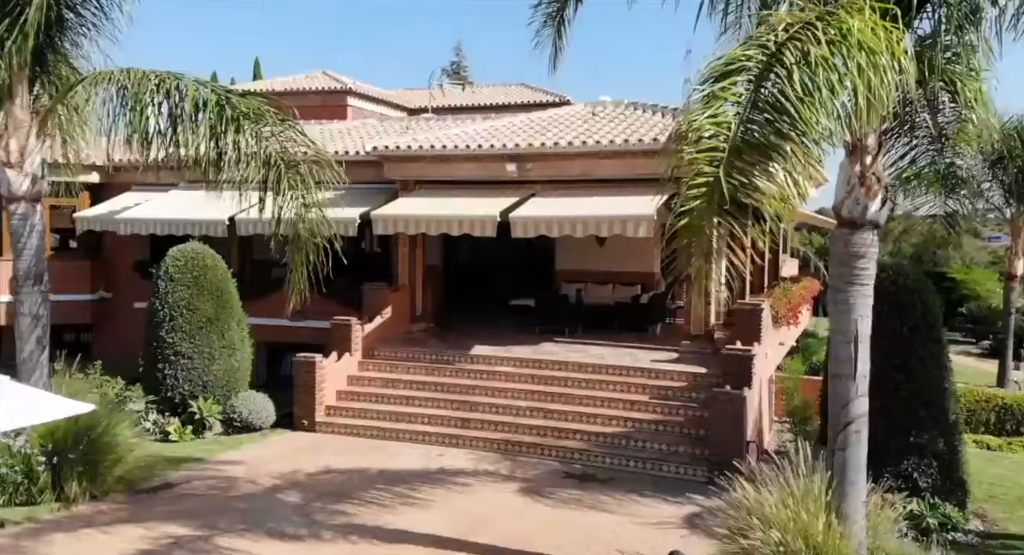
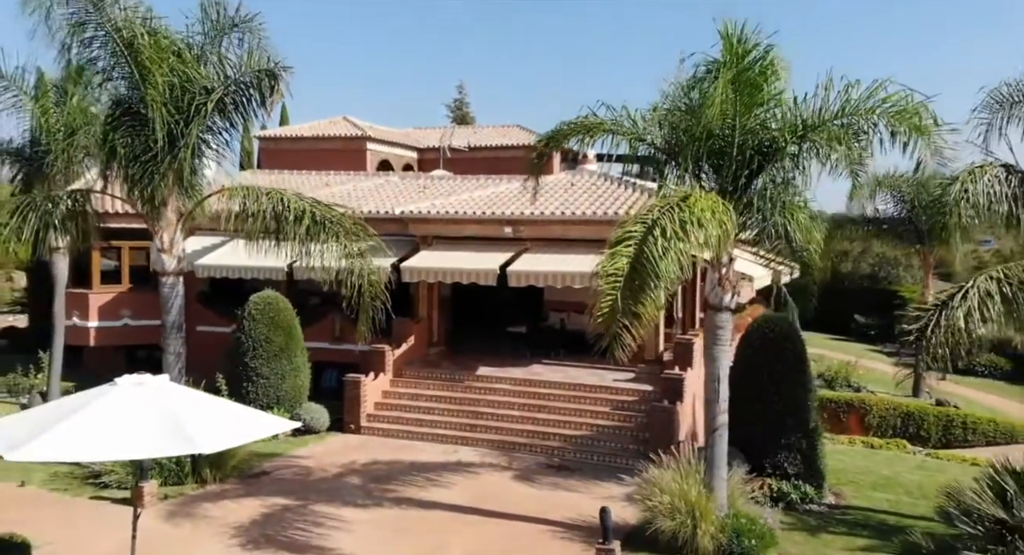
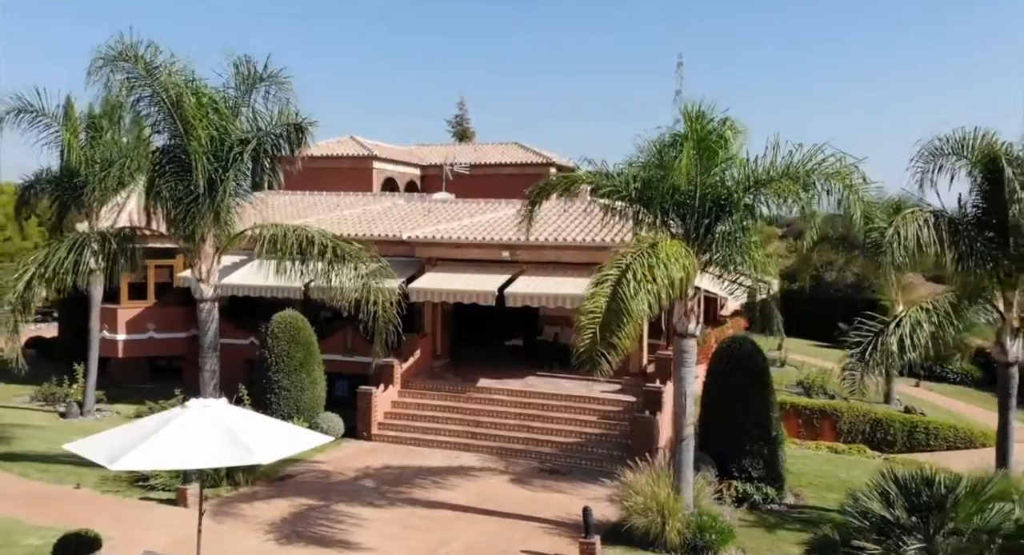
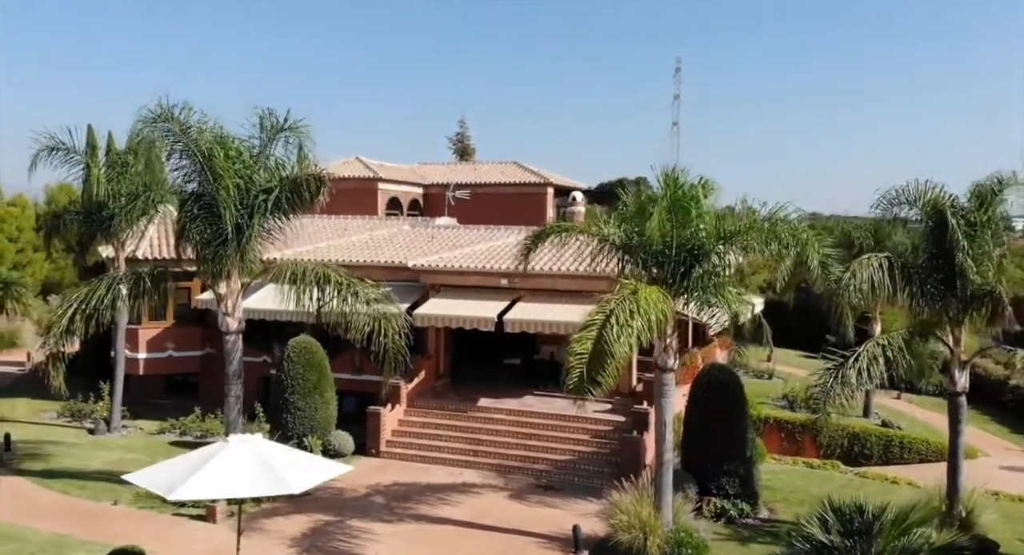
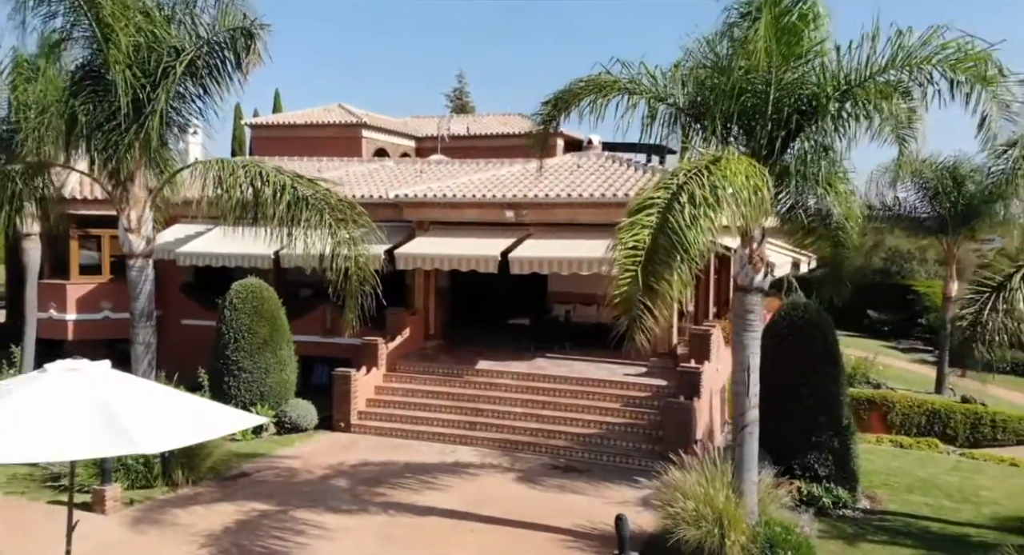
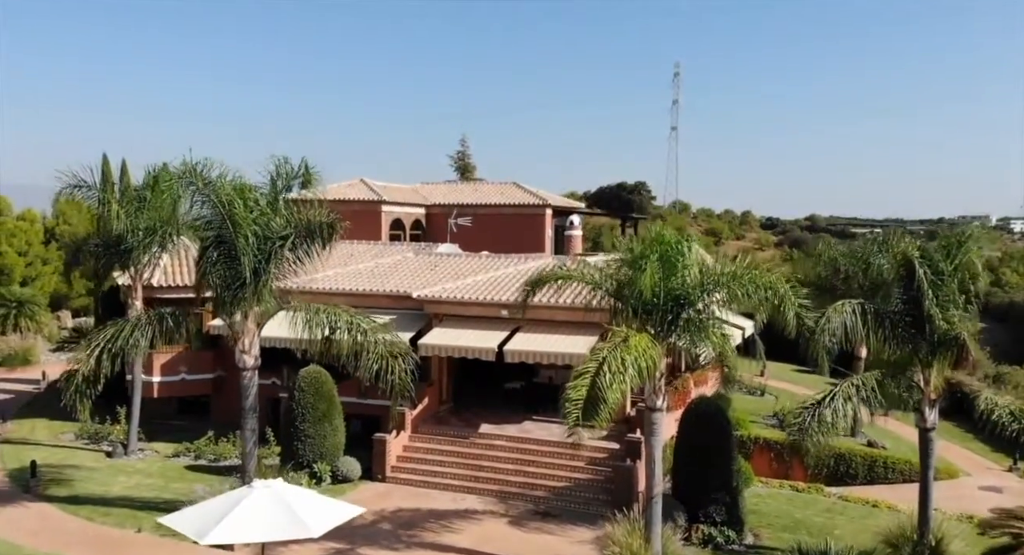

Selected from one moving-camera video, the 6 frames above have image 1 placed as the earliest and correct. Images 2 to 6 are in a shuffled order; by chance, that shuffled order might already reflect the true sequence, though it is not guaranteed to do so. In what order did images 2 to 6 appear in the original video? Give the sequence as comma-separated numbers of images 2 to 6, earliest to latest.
5, 2, 3, 4, 6
